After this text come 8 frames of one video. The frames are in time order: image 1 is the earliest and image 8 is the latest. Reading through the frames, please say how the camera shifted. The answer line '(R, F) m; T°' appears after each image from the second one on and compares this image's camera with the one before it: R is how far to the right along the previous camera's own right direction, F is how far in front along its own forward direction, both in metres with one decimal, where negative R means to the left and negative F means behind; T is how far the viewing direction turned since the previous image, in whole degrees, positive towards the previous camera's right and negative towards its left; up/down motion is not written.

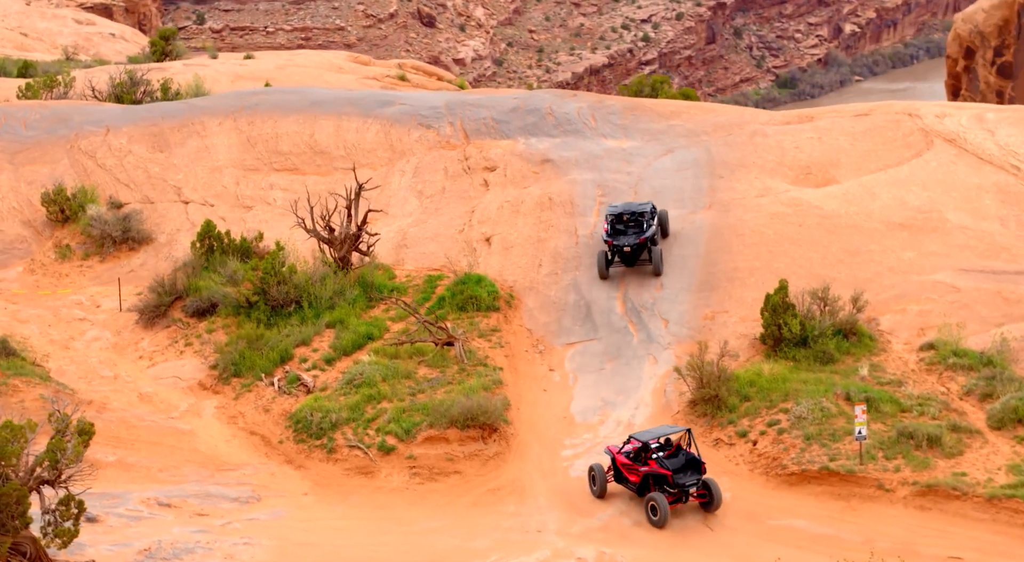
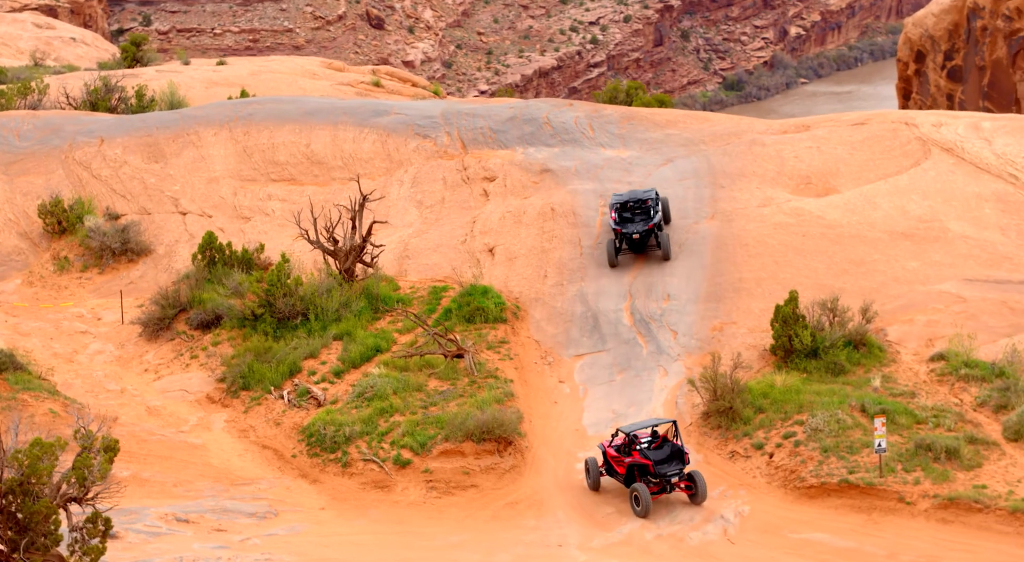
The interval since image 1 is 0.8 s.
(-0.3, 0.0) m; +1°
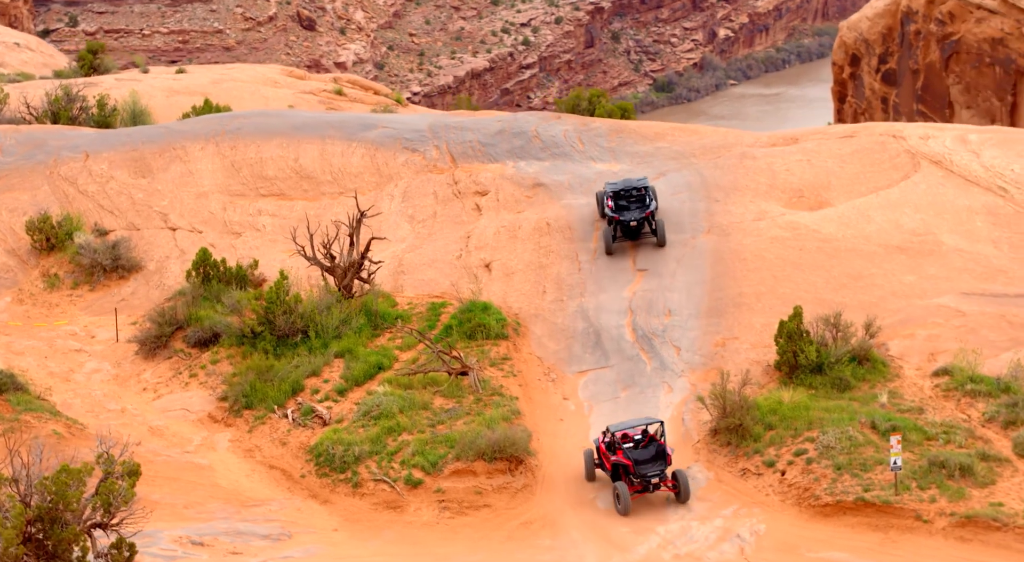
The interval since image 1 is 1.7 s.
(-0.4, 0.0) m; +1°
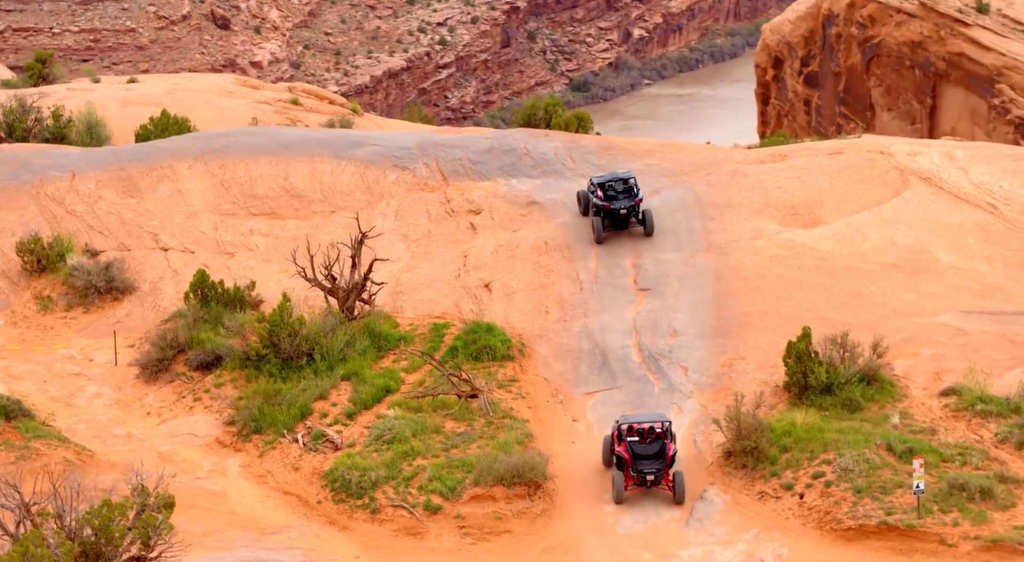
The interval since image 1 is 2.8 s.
(-0.5, -0.1) m; +2°
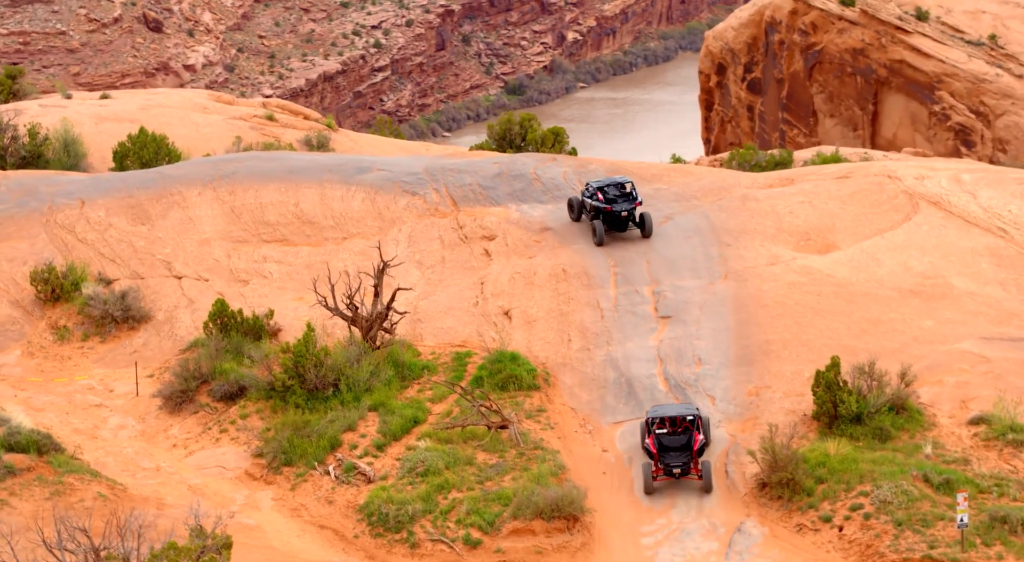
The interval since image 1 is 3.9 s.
(-0.5, -0.1) m; +1°
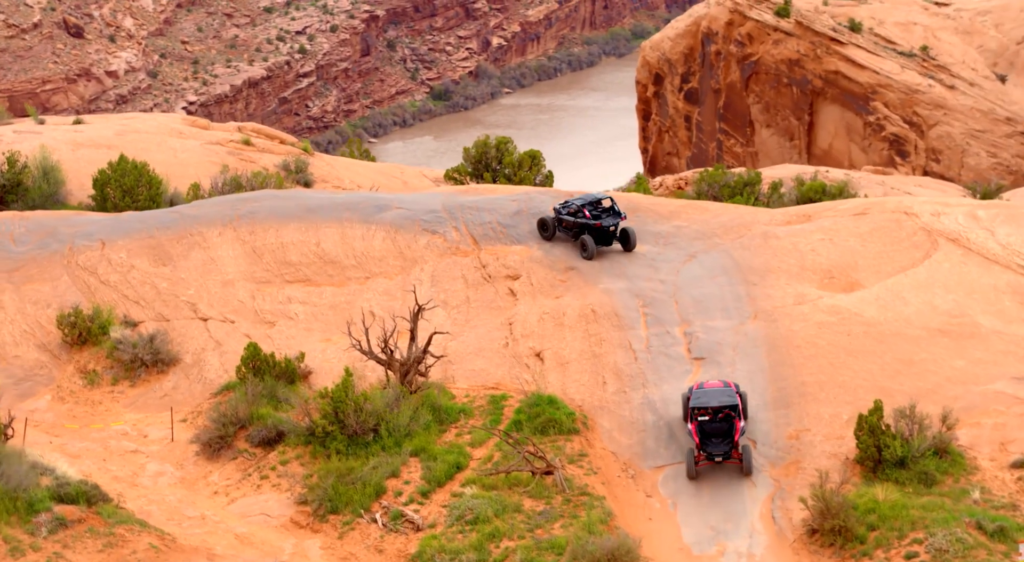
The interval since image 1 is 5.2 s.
(-0.6, -0.2) m; +1°
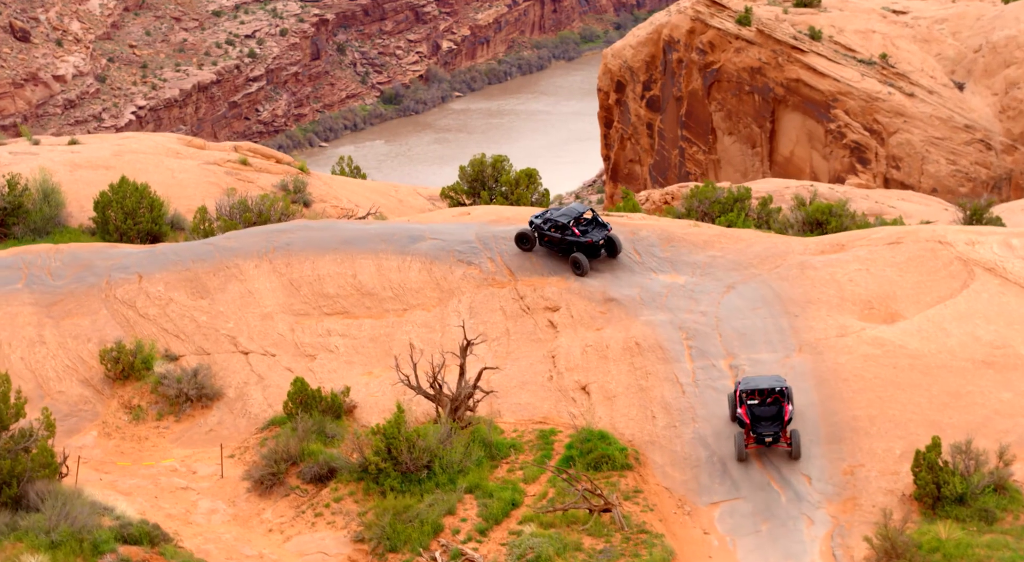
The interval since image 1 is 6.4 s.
(-0.6, -0.1) m; 0°
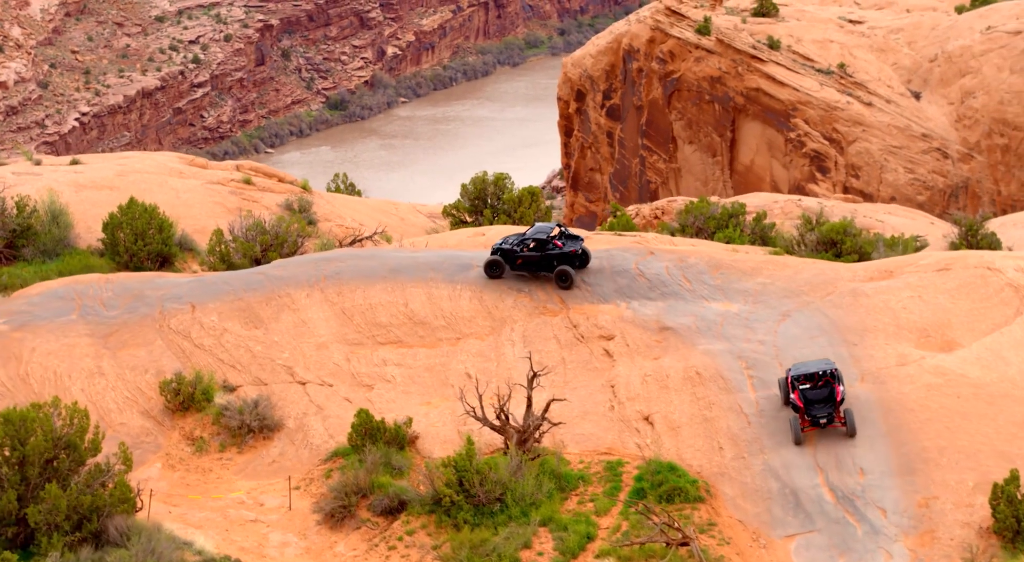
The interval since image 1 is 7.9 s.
(-0.7, -0.2) m; -1°
